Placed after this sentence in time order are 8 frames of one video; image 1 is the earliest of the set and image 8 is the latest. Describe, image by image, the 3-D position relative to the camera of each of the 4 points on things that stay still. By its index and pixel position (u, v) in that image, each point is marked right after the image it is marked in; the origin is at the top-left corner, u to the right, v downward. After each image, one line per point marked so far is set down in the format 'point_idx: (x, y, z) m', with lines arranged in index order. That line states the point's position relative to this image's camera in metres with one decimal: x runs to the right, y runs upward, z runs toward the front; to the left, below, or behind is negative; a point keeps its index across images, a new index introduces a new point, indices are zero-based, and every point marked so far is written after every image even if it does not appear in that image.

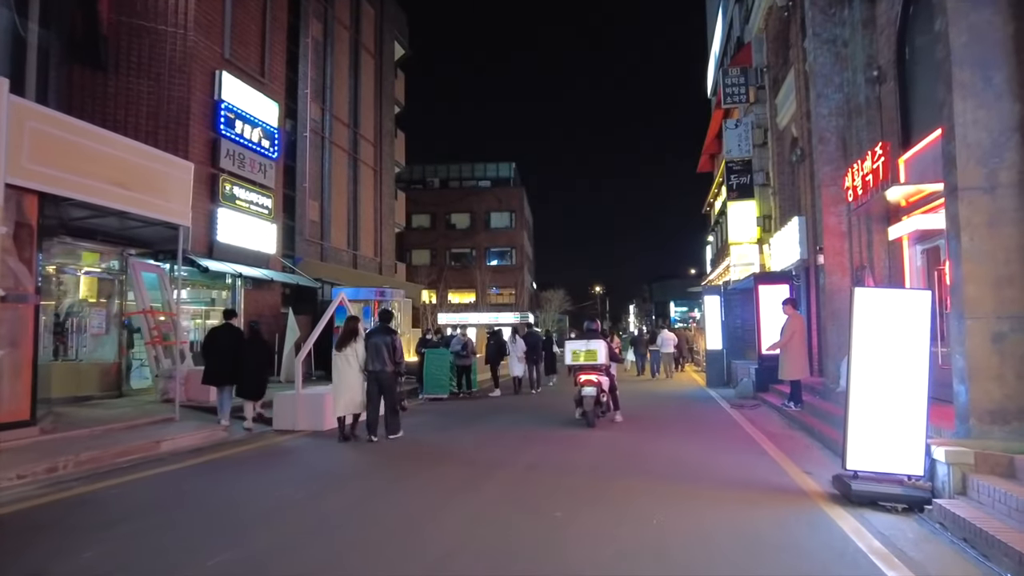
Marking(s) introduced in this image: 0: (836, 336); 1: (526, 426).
0: (+5.5, -0.8, +12.3) m
1: (+0.1, -2.6, +13.4) m
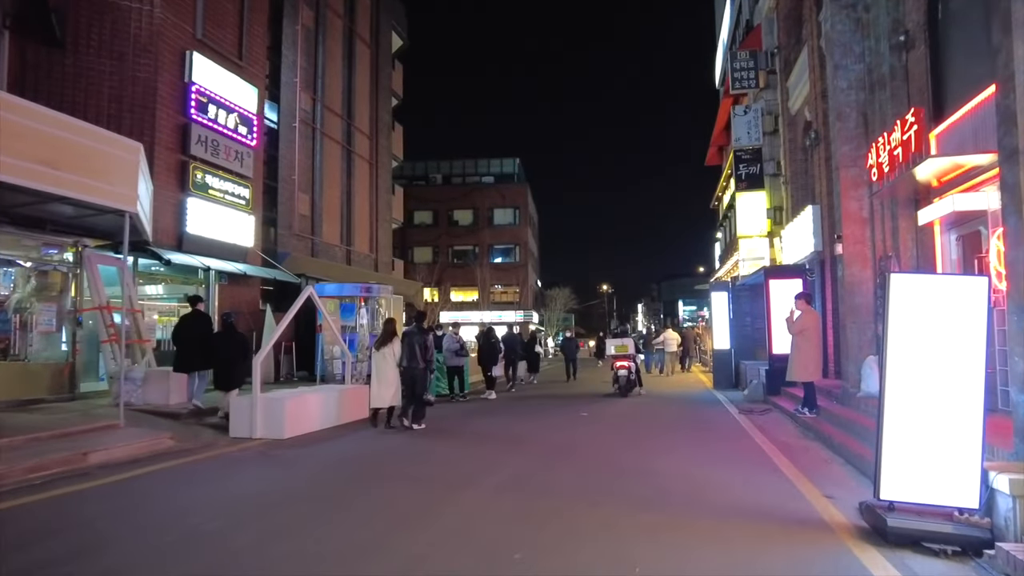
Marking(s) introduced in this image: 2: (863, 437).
0: (+5.2, -0.7, +11.0) m
1: (-0.1, -2.5, +12.2) m
2: (+4.3, -1.8, +8.7) m
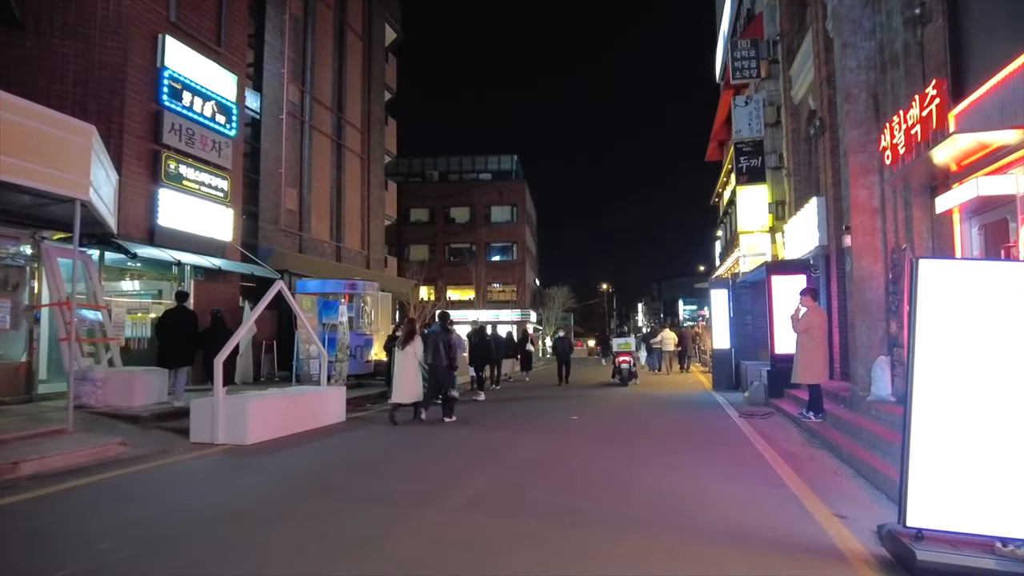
0: (+5.0, -0.6, +10.2) m
1: (-0.4, -2.5, +11.3) m
2: (+4.0, -1.7, +7.9) m
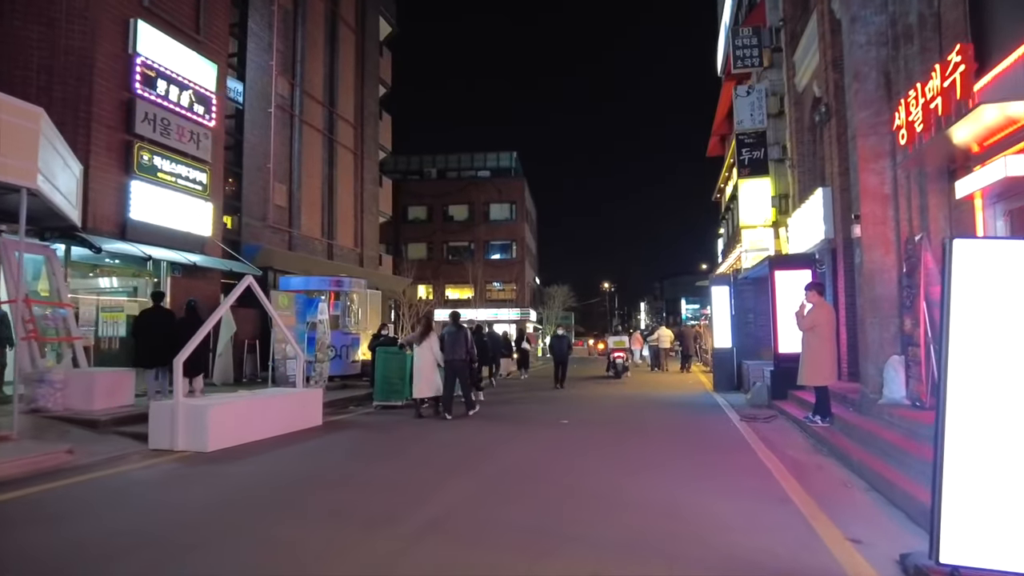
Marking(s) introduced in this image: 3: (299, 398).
0: (+4.7, -0.6, +9.4) m
1: (-0.6, -2.4, +10.6) m
2: (+3.8, -1.6, +7.1) m
3: (-3.5, -1.8, +11.8) m
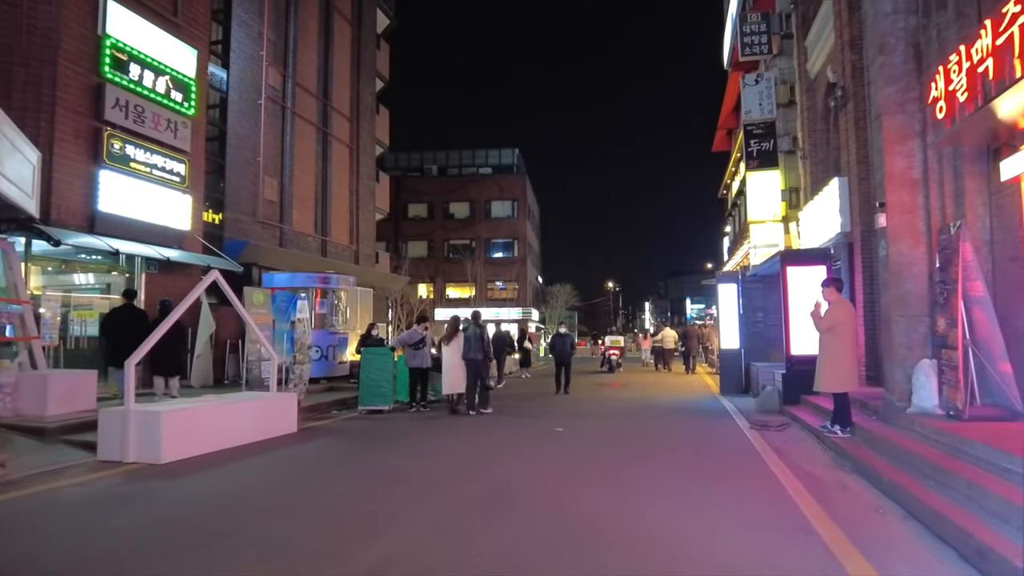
0: (+4.6, -0.5, +8.5) m
1: (-0.8, -2.3, +9.6) m
2: (+3.6, -1.6, +6.2) m
3: (-3.7, -1.7, +10.9) m
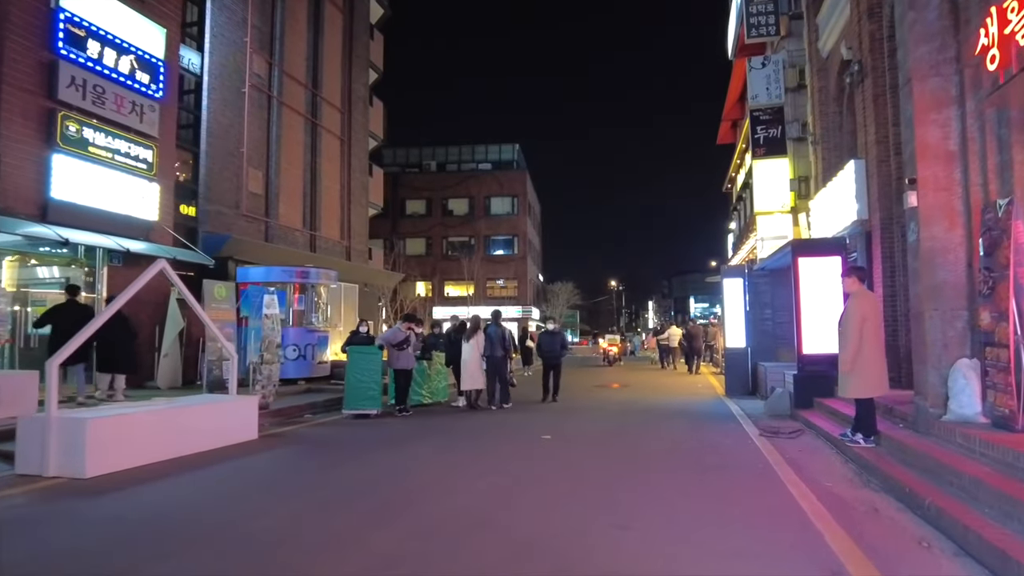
0: (+4.3, -0.4, +7.3) m
1: (-1.0, -2.2, +8.6) m
2: (+3.3, -1.5, +5.1) m
3: (-3.9, -1.6, +9.8) m
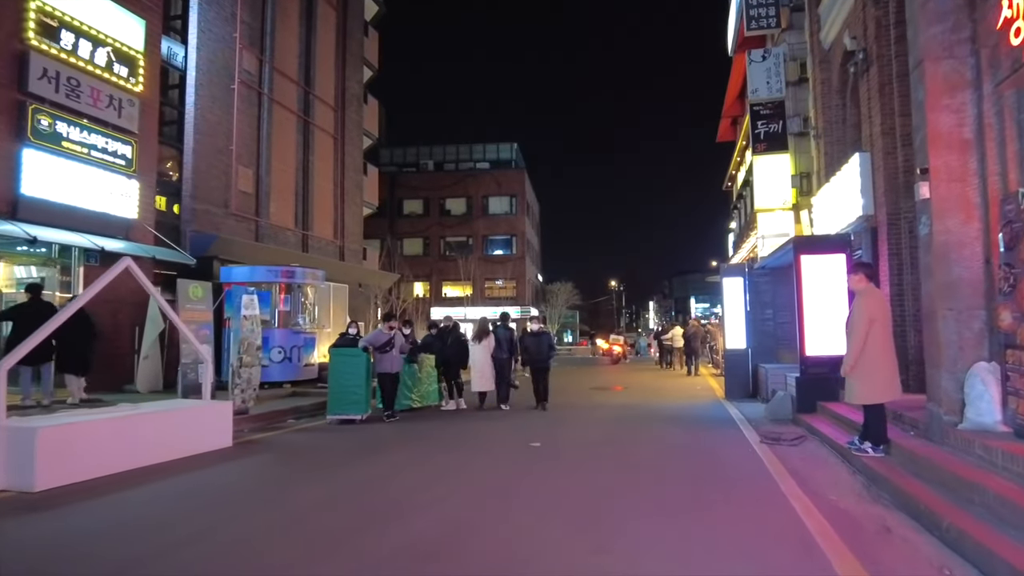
0: (+4.1, -0.4, +6.8) m
1: (-1.2, -2.2, +8.0) m
2: (+3.1, -1.5, +4.5) m
3: (-4.1, -1.6, +9.3) m
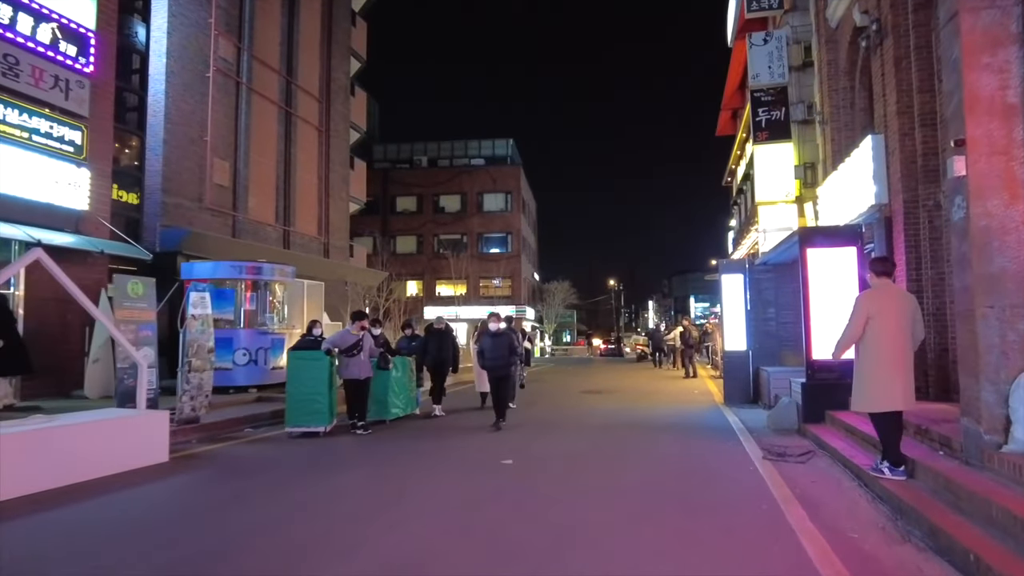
0: (+3.8, -0.3, +5.7) m
1: (-1.6, -2.2, +6.9) m
2: (+2.8, -1.4, +3.4) m
3: (-4.4, -1.6, +8.2) m
